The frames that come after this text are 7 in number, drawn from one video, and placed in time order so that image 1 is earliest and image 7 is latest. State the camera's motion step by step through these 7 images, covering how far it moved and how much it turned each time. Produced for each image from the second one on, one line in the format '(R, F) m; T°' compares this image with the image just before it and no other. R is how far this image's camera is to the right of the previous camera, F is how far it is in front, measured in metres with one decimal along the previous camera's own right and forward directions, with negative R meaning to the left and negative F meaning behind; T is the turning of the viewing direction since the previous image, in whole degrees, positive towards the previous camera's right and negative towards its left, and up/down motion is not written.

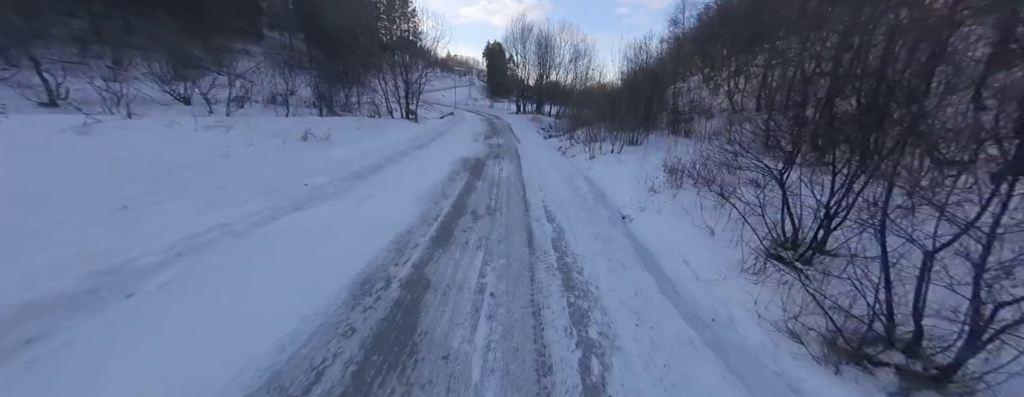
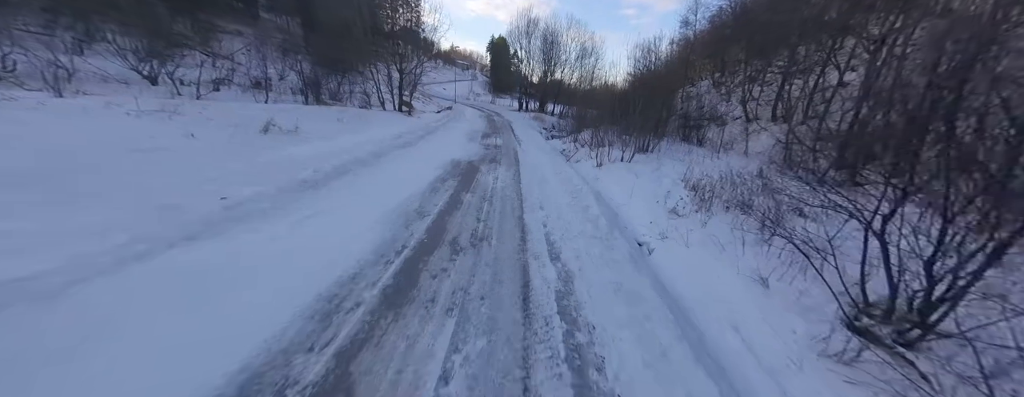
(+0.1, +1.2) m; 0°
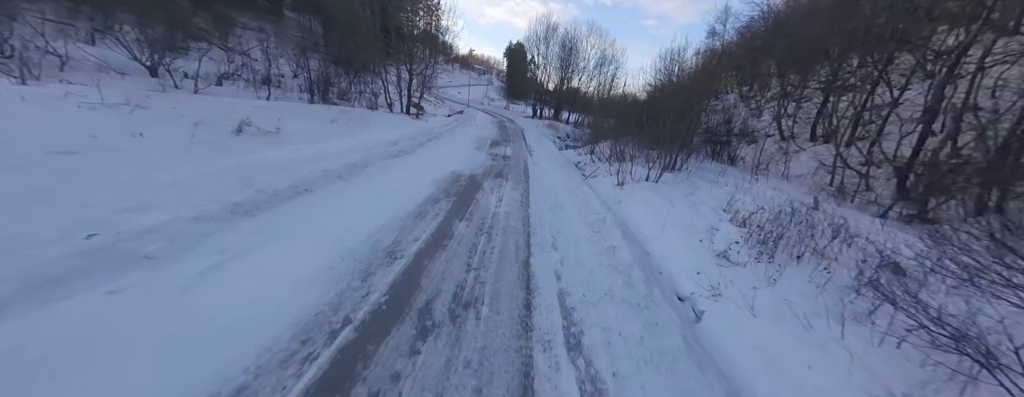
(0.0, +1.2) m; -2°
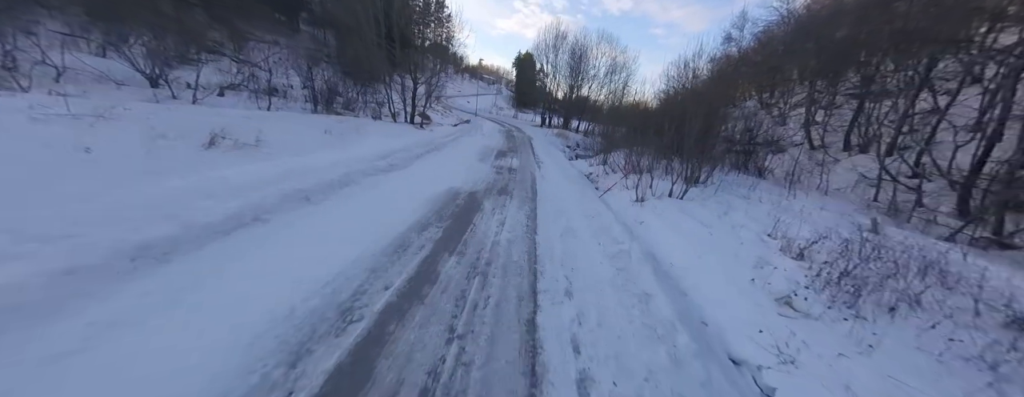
(+0.1, +0.9) m; -2°
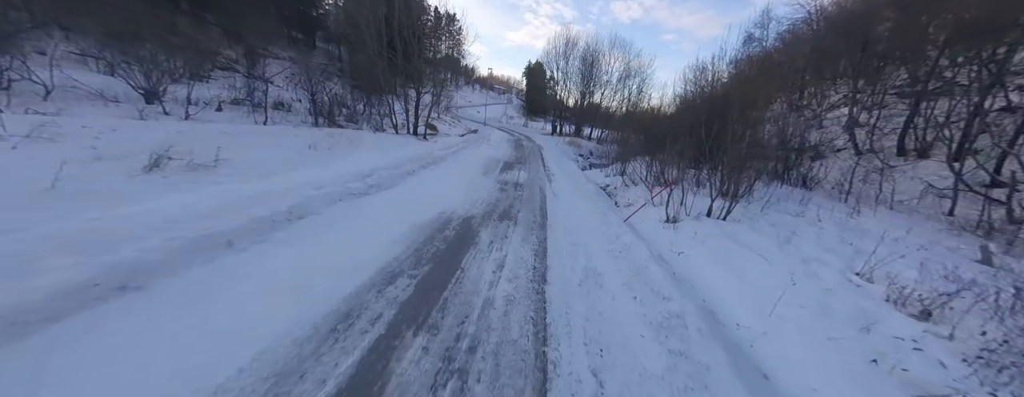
(+0.1, +1.2) m; -2°
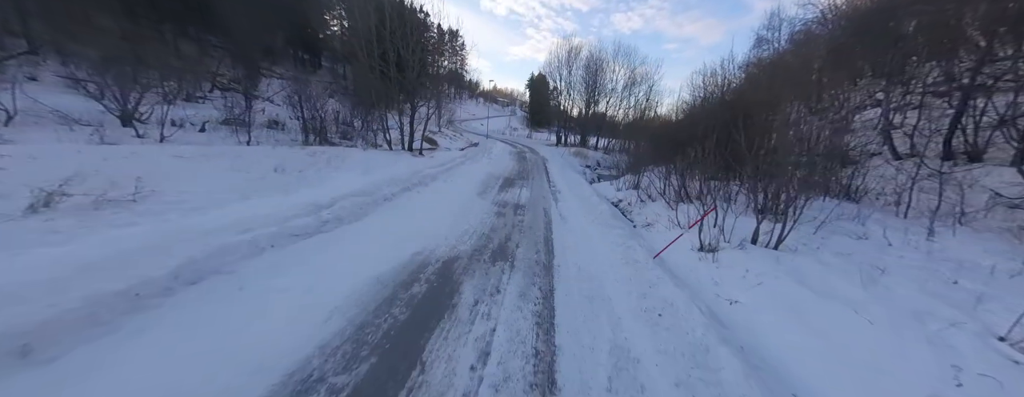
(+0.2, +1.3) m; -1°
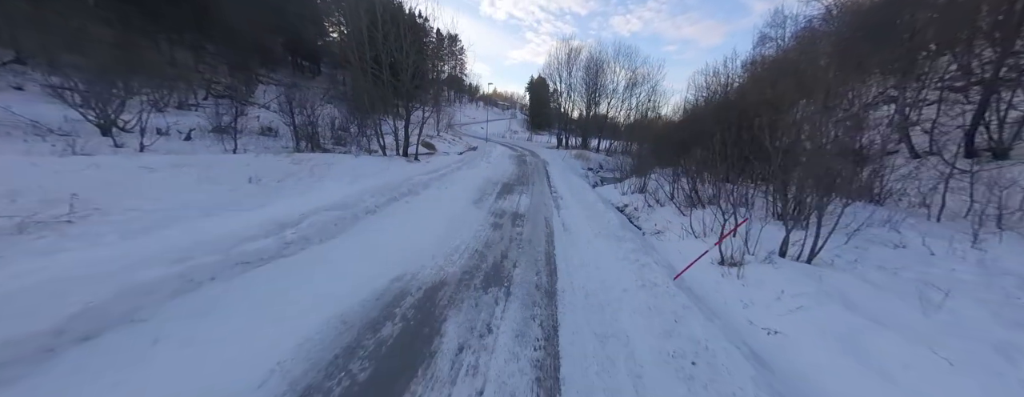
(+0.1, +0.6) m; 0°
